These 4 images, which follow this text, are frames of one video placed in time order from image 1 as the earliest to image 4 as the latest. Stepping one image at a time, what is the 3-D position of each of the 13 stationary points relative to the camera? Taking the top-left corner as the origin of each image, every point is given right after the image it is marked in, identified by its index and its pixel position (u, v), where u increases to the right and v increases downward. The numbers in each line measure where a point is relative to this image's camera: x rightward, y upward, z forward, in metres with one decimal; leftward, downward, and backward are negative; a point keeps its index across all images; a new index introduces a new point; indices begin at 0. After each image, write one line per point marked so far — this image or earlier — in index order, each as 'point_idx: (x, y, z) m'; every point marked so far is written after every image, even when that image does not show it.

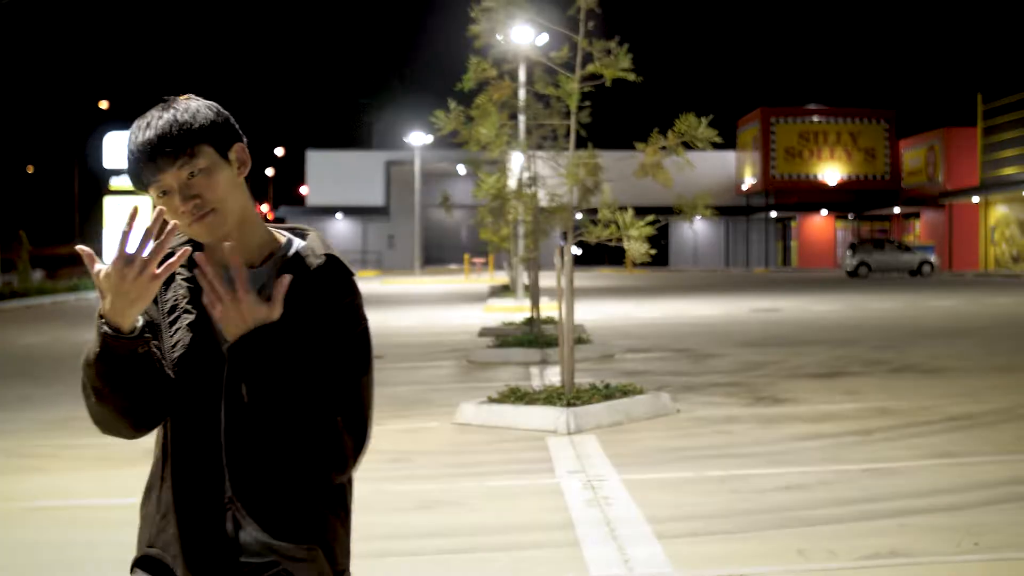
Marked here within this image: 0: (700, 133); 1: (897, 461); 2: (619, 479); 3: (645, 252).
0: (+1.7, +1.4, +10.2) m
1: (+3.0, -1.3, +8.7) m
2: (+0.9, -1.5, +8.6) m
3: (+1.3, +0.3, +10.4) m
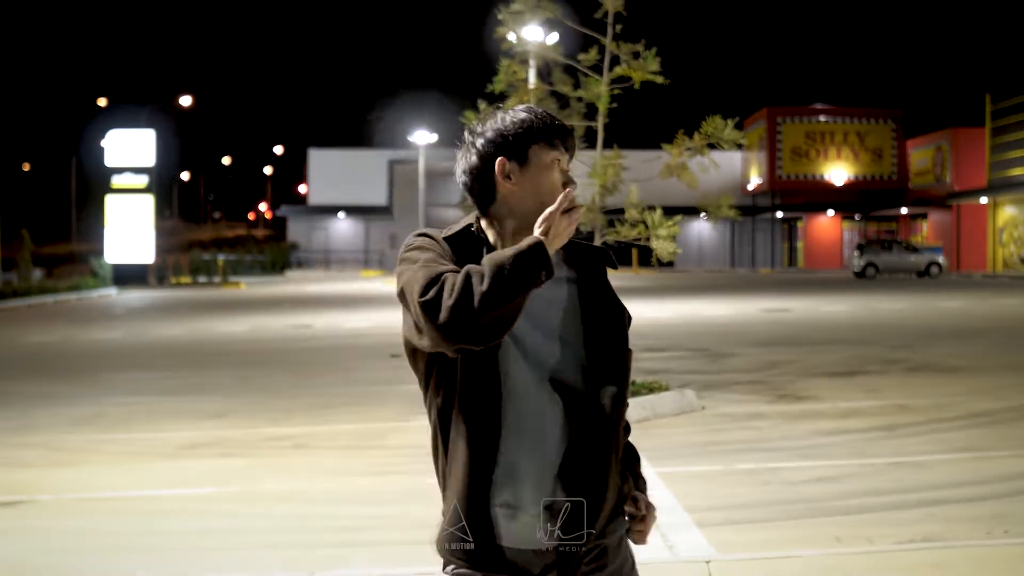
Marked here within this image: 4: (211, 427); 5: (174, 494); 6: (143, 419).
0: (+2.0, +1.4, +10.5) m
1: (+3.3, -1.3, +9.1) m
2: (+1.2, -1.5, +8.9) m
3: (+1.6, +0.3, +10.7) m
4: (-3.0, -1.4, +11.2) m
5: (-2.8, -1.7, +9.3) m
6: (-3.9, -1.4, +11.5) m
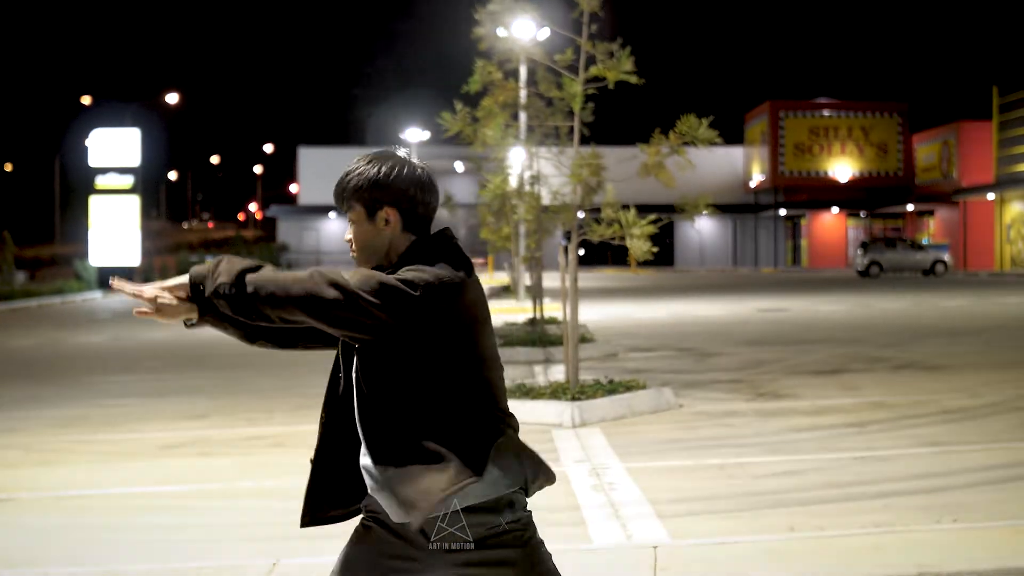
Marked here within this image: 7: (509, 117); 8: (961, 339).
0: (+1.8, +1.4, +10.3) m
1: (+3.0, -1.3, +8.8) m
2: (+0.9, -1.4, +8.8) m
3: (+1.3, +0.4, +10.6) m
4: (-3.2, -1.4, +11.3) m
5: (-3.1, -1.7, +9.3) m
6: (-4.1, -1.4, +11.5) m
7: (0.0, +1.9, +12.4) m
8: (+5.5, -0.6, +13.3) m
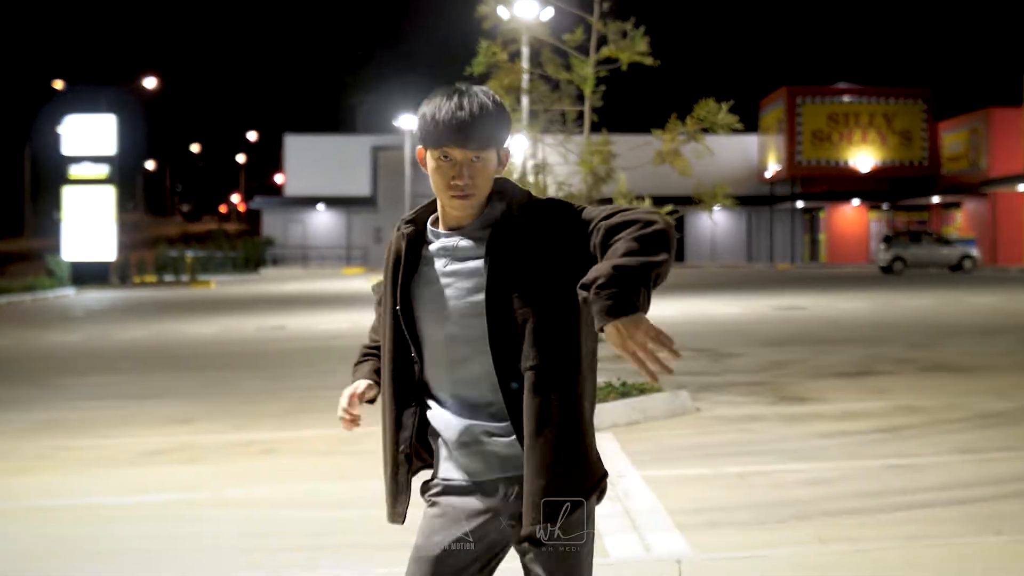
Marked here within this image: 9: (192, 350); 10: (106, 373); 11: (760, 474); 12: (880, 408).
0: (+1.8, +1.5, +9.4) m
1: (+3.0, -1.2, +7.9) m
2: (+0.9, -1.4, +7.8) m
3: (+1.3, +0.4, +9.7) m
4: (-3.2, -1.4, +10.3) m
5: (-3.1, -1.6, +8.4) m
6: (-4.1, -1.3, +10.6) m
7: (0.0, +2.0, +11.5) m
8: (+5.5, -0.6, +12.4) m
9: (-4.2, -0.8, +14.3) m
10: (-4.7, -1.0, +12.7) m
11: (+1.8, -1.4, +7.7) m
12: (+3.2, -1.0, +9.3) m
